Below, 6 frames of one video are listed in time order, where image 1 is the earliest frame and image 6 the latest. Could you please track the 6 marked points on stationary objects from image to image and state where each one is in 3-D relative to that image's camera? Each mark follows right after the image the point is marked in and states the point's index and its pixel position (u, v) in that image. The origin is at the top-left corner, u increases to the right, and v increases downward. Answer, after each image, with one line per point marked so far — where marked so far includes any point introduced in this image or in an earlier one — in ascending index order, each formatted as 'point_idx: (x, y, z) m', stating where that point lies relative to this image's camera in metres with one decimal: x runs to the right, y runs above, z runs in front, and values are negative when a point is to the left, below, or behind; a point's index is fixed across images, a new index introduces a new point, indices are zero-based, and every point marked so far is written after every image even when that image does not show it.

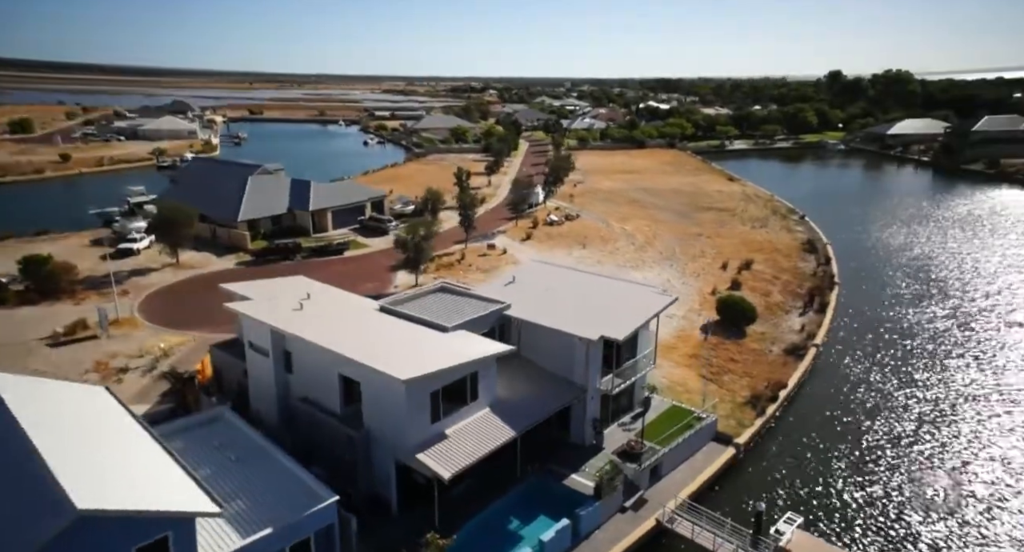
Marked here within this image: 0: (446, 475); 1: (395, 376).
0: (-1.5, -4.6, +15.0) m
1: (-2.7, -2.3, +15.0) m
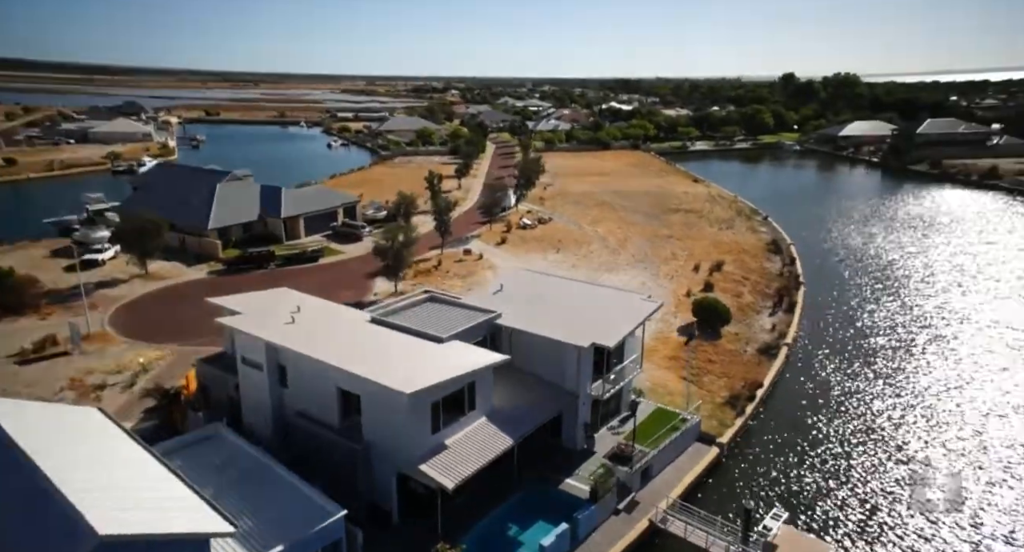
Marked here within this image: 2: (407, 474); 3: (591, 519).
0: (-1.5, -5.0, +15.2) m
1: (-2.7, -2.7, +15.2) m
2: (-2.6, -5.0, +16.0) m
3: (+2.1, -6.5, +17.2) m
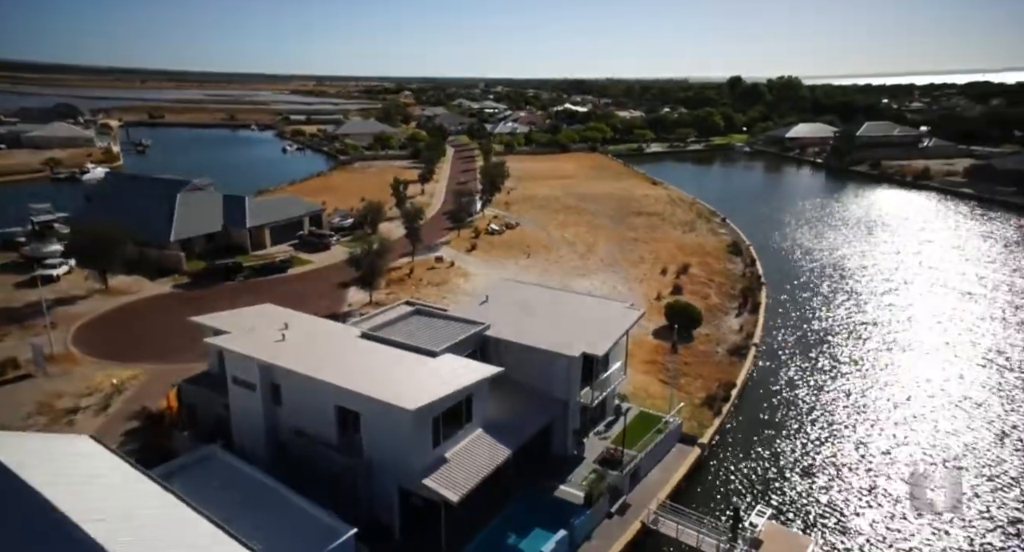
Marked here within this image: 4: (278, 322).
0: (-1.4, -5.4, +15.5) m
1: (-2.6, -3.1, +15.4) m
2: (-2.6, -5.4, +16.2) m
3: (+2.1, -6.9, +17.8) m
4: (-7.3, -1.5, +20.0) m
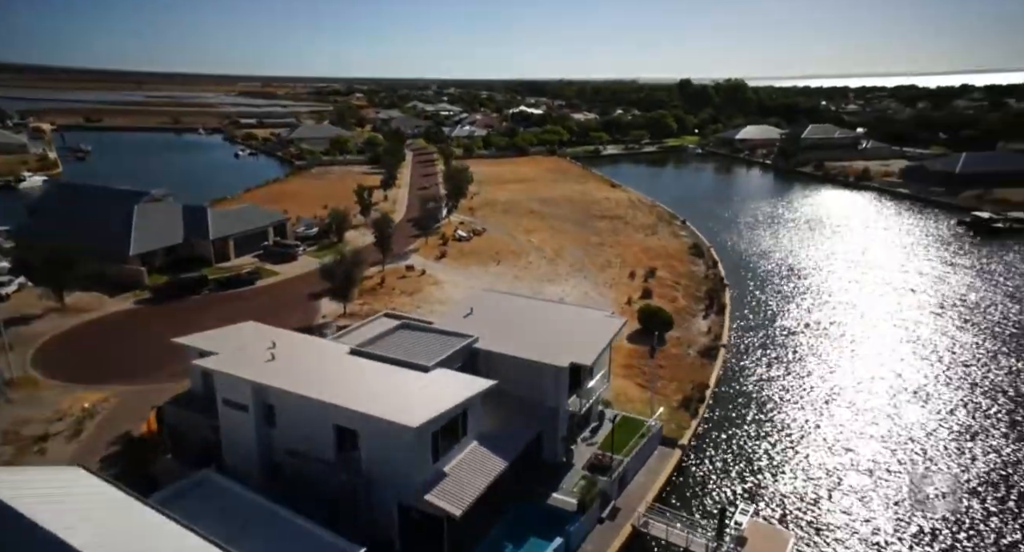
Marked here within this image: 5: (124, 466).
0: (-1.3, -5.8, +15.7) m
1: (-2.6, -3.6, +15.5) m
2: (-2.6, -5.9, +16.3) m
3: (+2.0, -7.3, +18.2) m
4: (-7.7, -2.1, +19.8) m
5: (-11.7, -5.7, +19.1) m
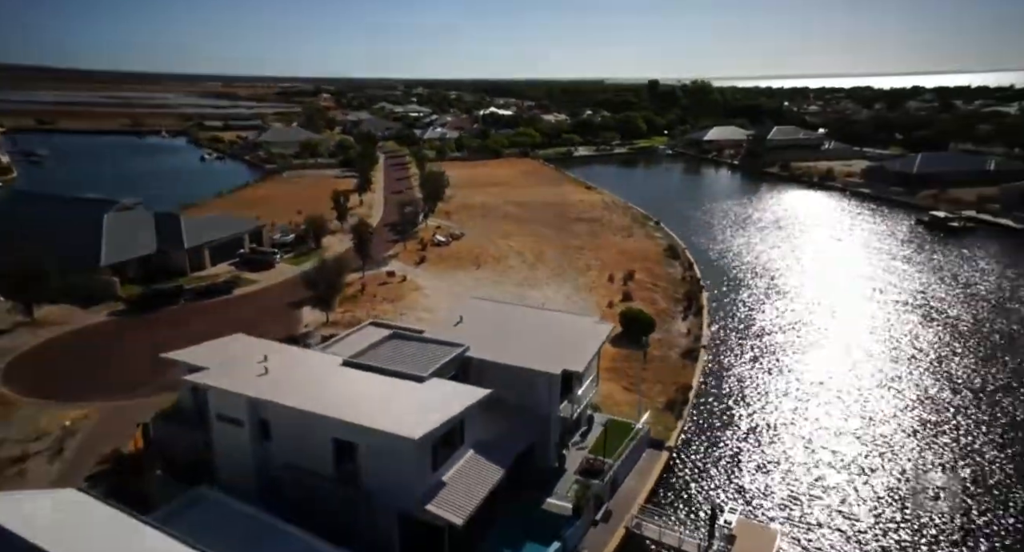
0: (-1.3, -6.1, +15.9) m
1: (-2.6, -3.9, +15.6) m
2: (-2.6, -6.2, +16.4) m
3: (+1.9, -7.5, +18.6) m
4: (-7.9, -2.5, +19.6) m
5: (-11.8, -6.2, +18.8) m
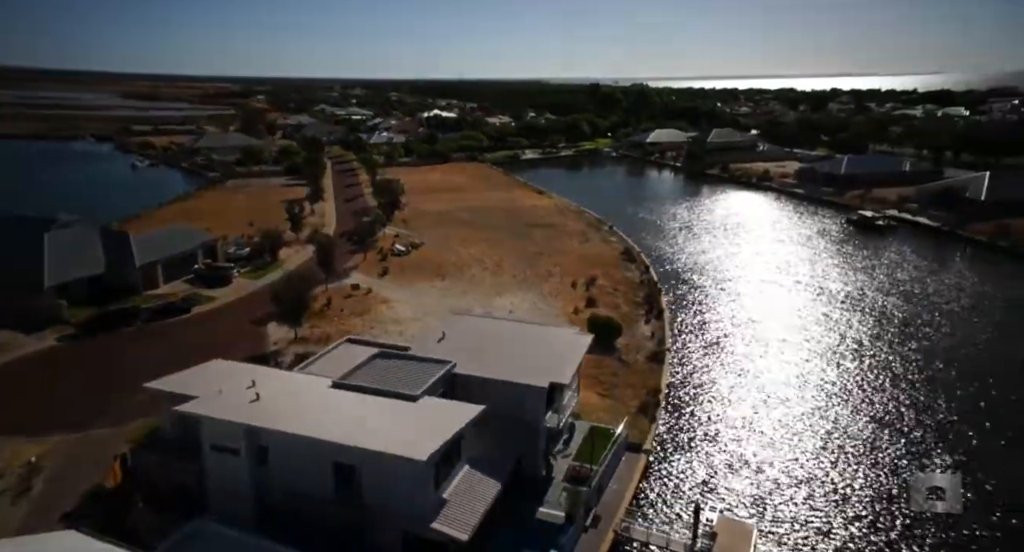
0: (-1.2, -6.7, +16.2) m
1: (-2.5, -4.5, +15.8) m
2: (-2.5, -6.8, +16.7) m
3: (+1.8, -8.0, +19.2) m
4: (-8.2, -3.2, +19.3) m
5: (-11.9, -7.0, +18.1) m
